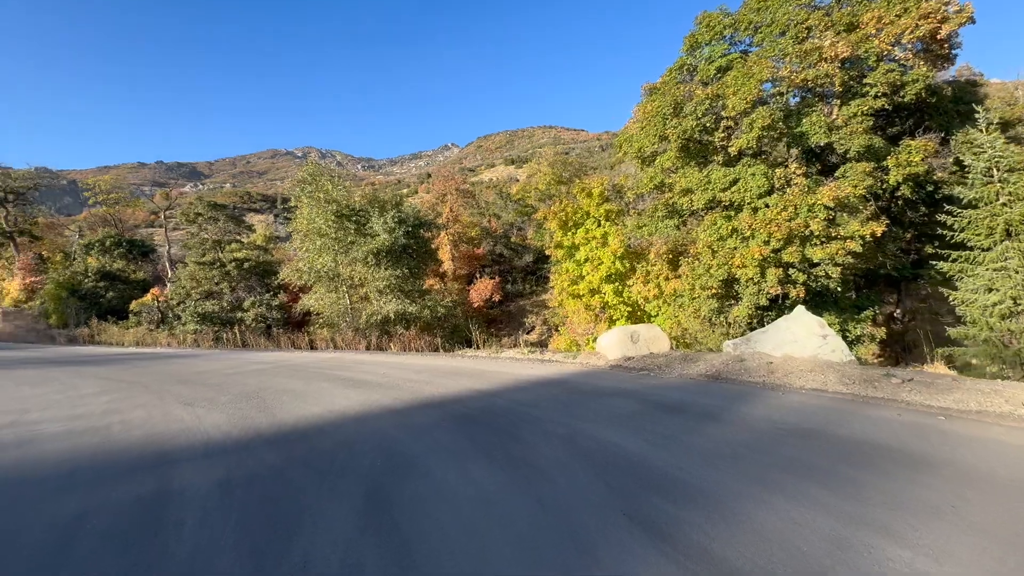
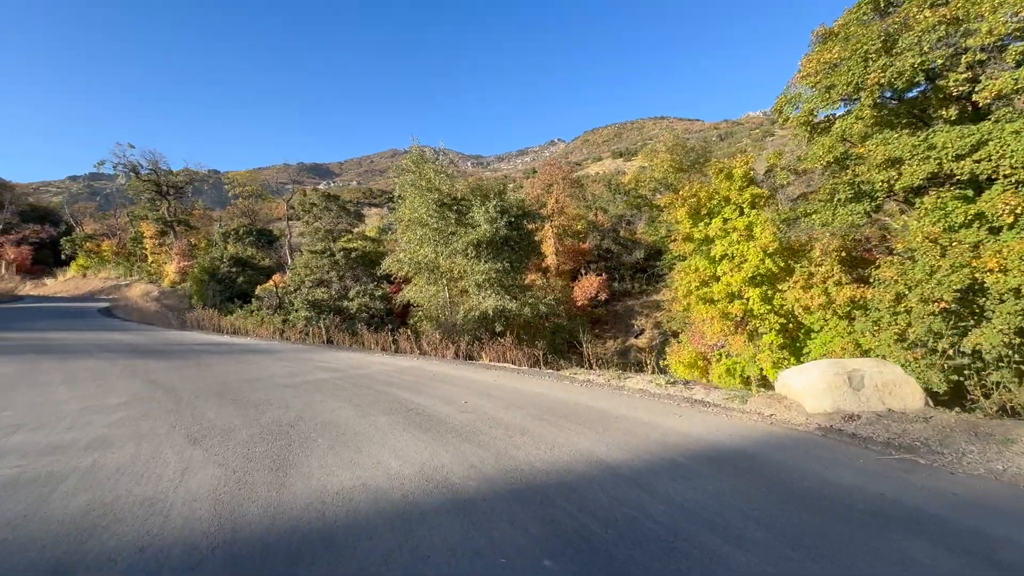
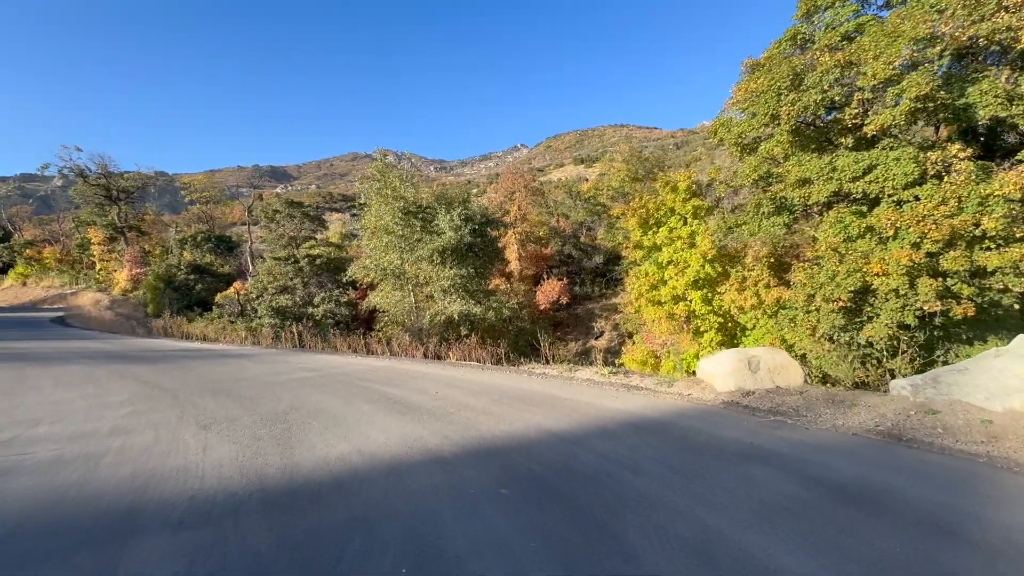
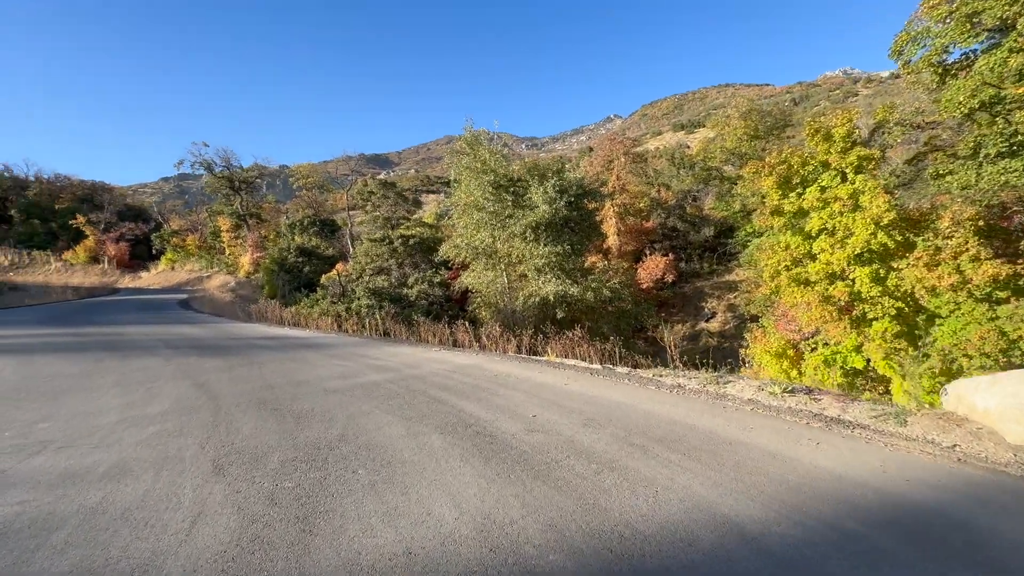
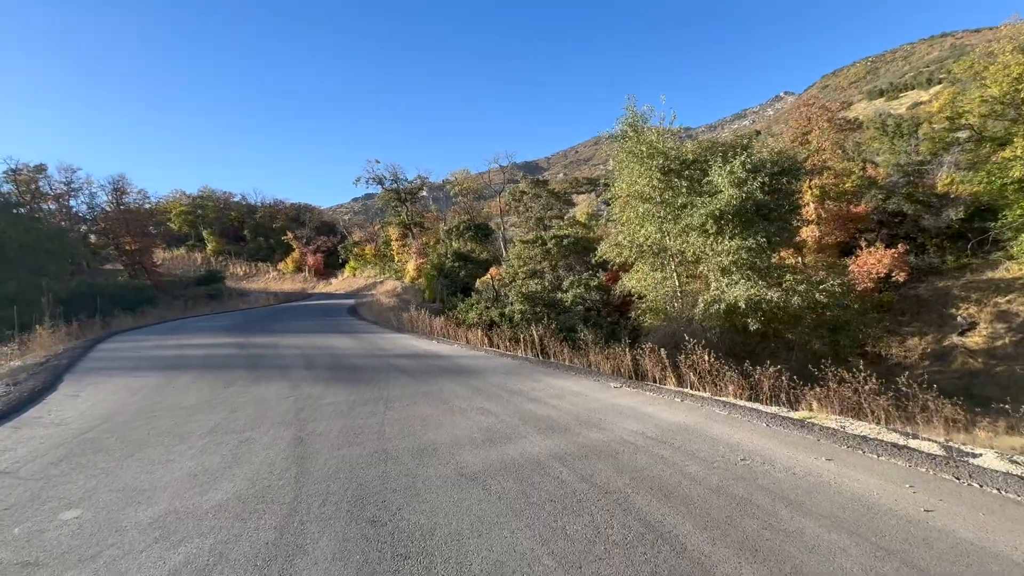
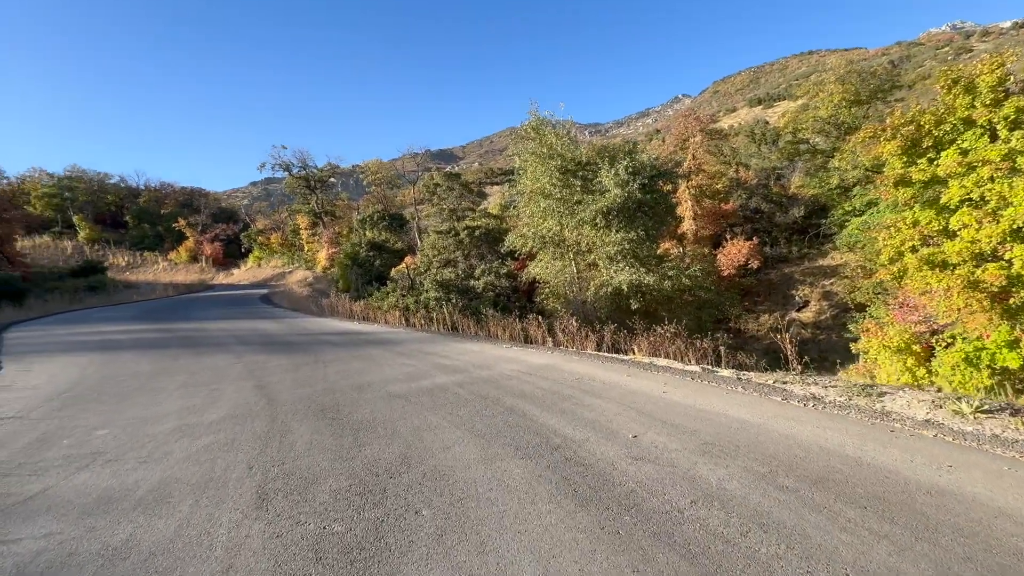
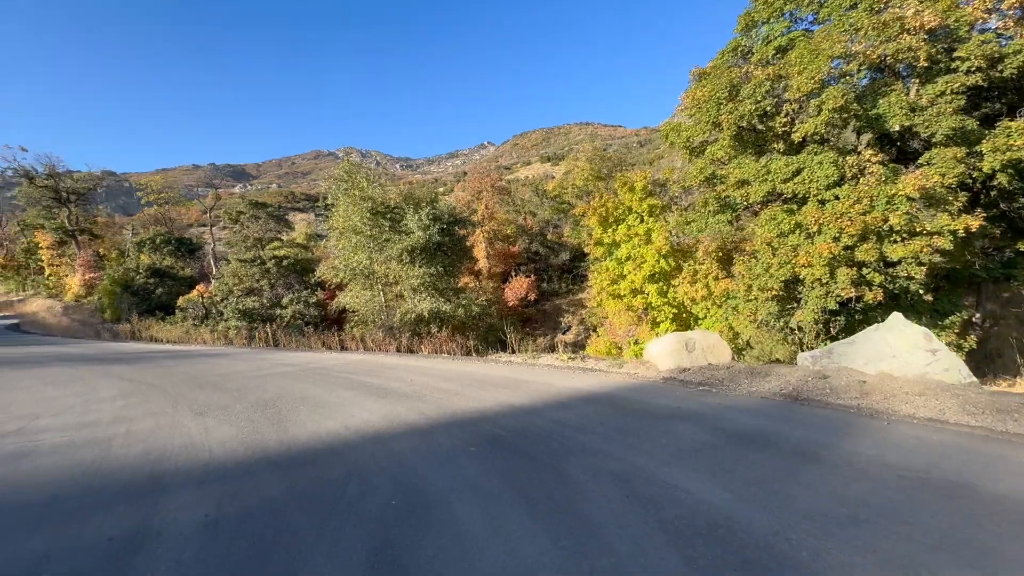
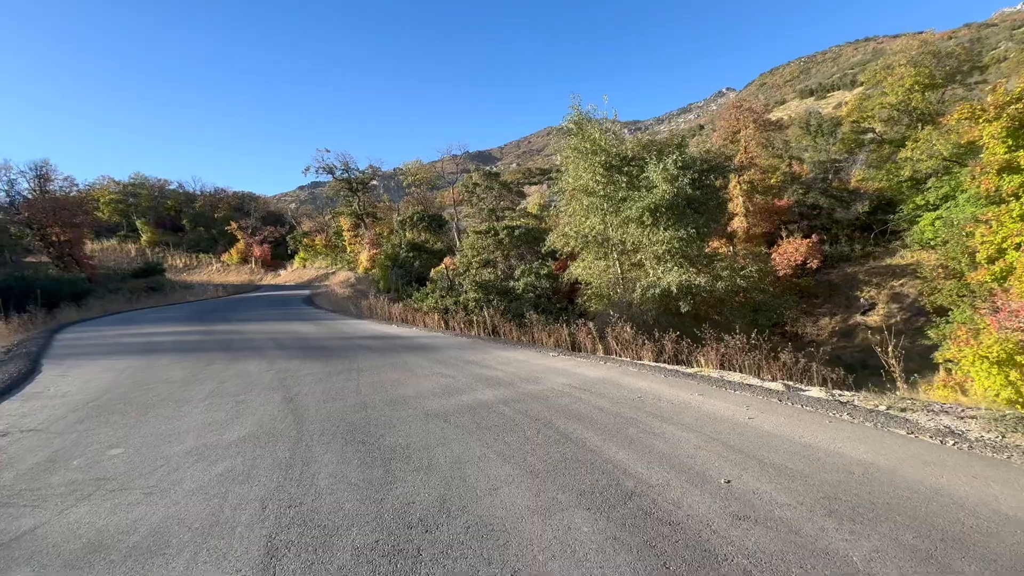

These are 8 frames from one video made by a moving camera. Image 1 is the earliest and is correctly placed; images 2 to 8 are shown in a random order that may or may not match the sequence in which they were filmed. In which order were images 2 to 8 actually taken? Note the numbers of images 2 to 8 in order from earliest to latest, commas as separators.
7, 3, 2, 4, 6, 8, 5
